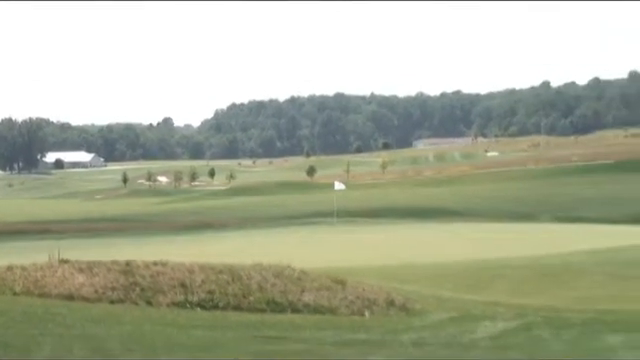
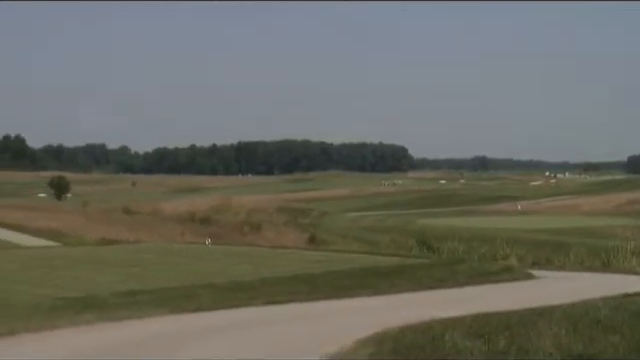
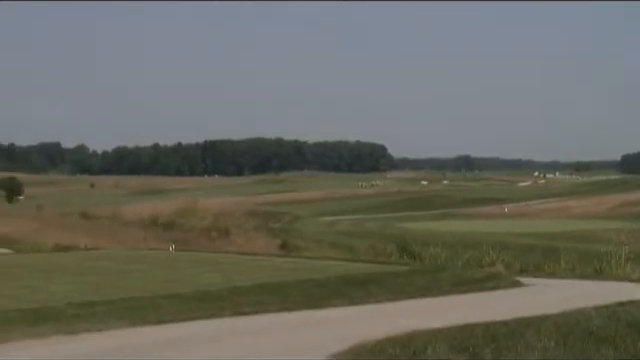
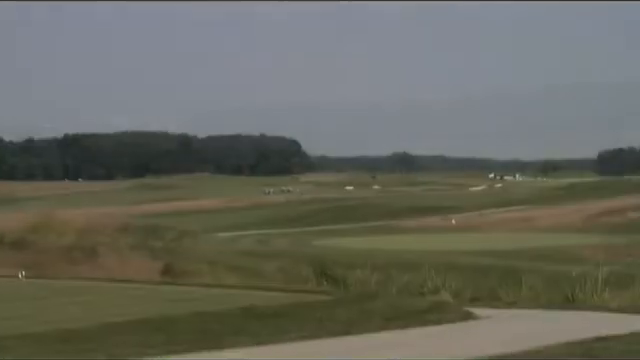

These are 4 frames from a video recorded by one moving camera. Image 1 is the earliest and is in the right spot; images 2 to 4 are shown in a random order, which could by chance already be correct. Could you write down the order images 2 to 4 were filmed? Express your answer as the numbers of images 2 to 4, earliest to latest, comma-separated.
4, 3, 2
